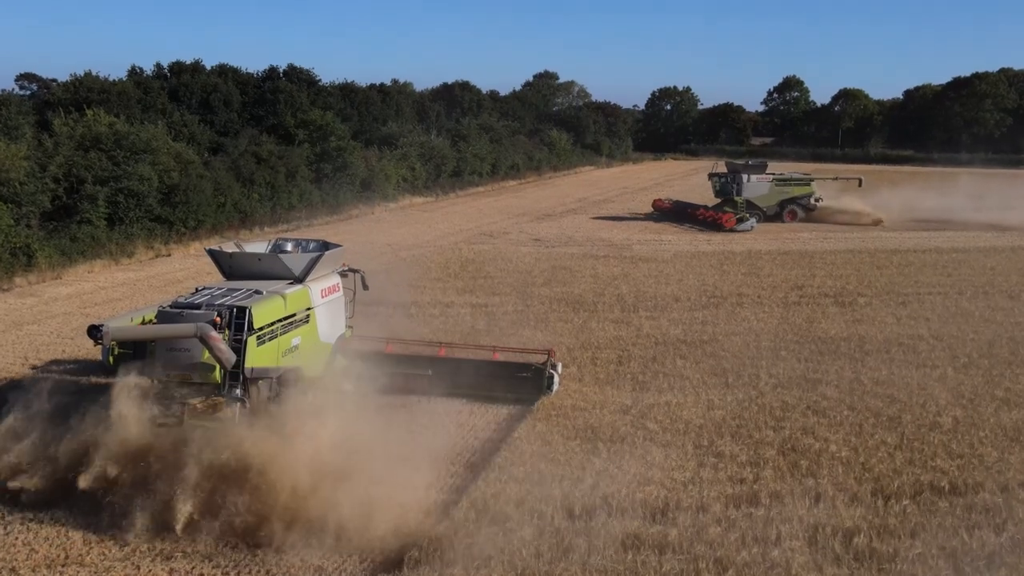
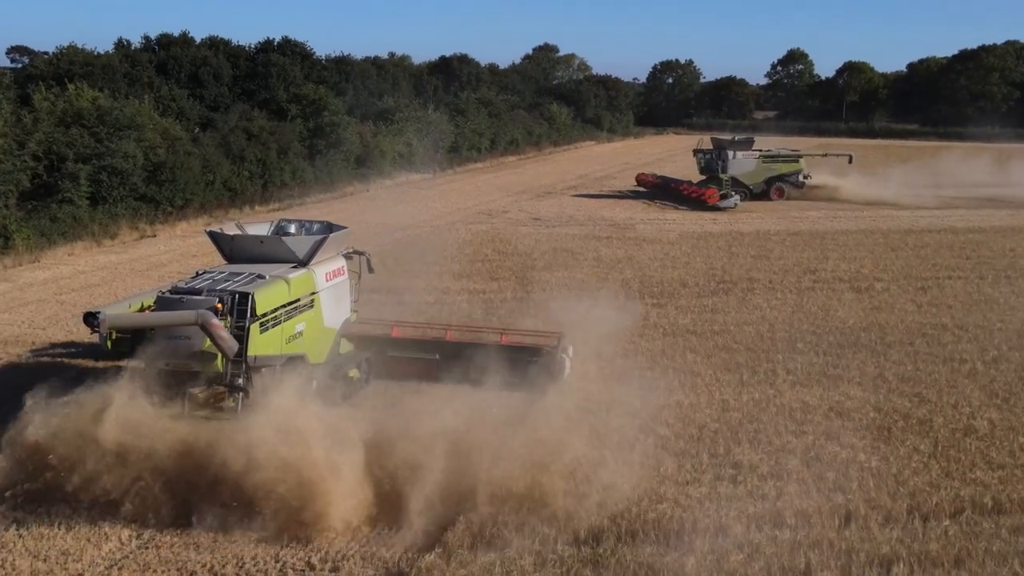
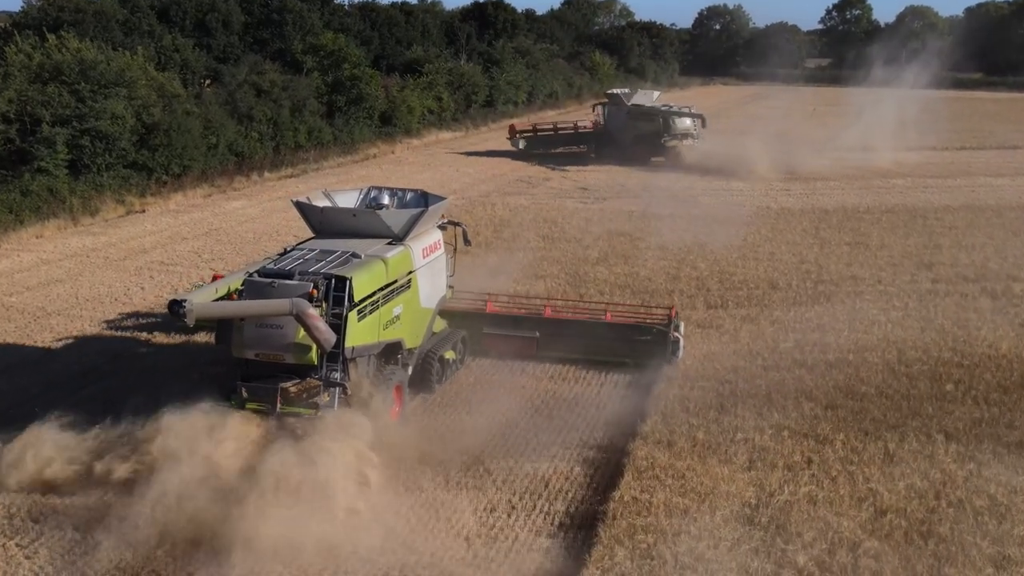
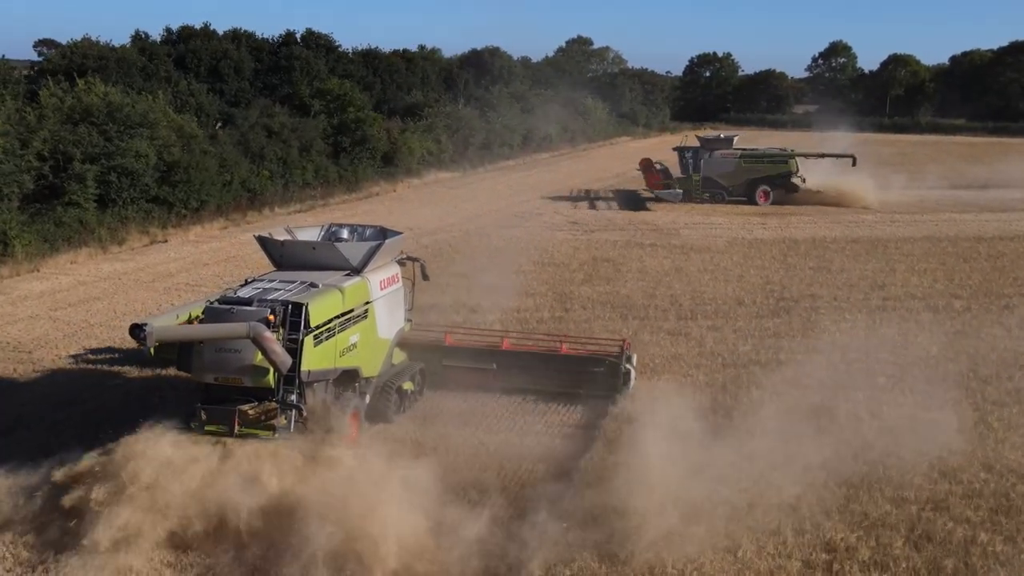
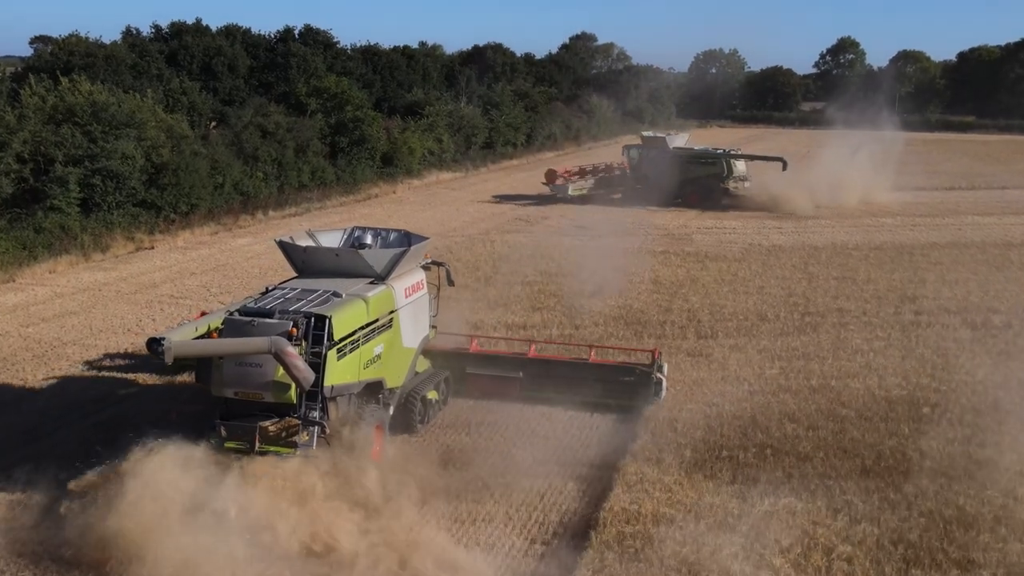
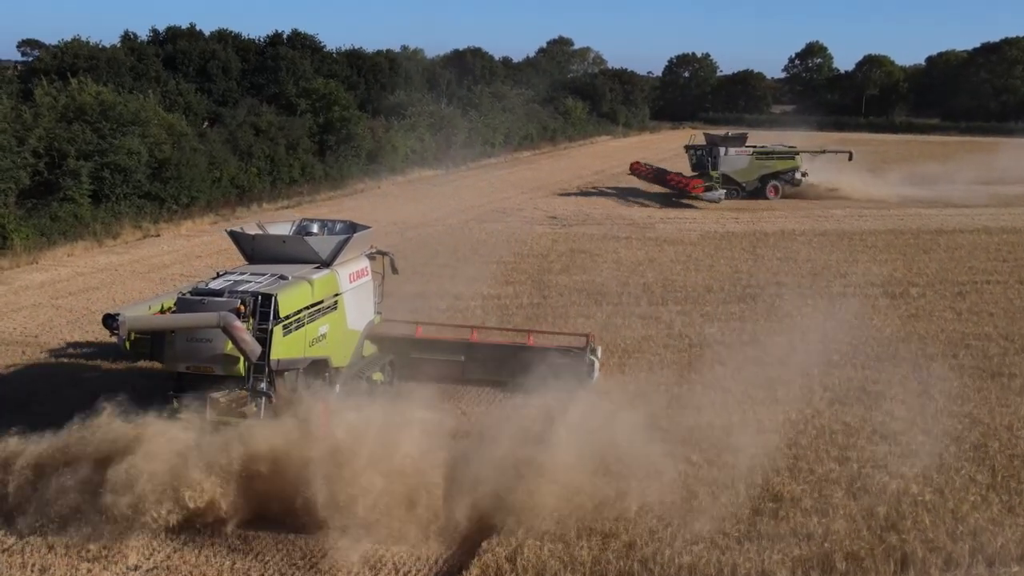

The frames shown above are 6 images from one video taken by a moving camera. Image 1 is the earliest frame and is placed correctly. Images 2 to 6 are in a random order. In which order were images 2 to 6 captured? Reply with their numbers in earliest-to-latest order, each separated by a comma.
2, 6, 4, 5, 3
